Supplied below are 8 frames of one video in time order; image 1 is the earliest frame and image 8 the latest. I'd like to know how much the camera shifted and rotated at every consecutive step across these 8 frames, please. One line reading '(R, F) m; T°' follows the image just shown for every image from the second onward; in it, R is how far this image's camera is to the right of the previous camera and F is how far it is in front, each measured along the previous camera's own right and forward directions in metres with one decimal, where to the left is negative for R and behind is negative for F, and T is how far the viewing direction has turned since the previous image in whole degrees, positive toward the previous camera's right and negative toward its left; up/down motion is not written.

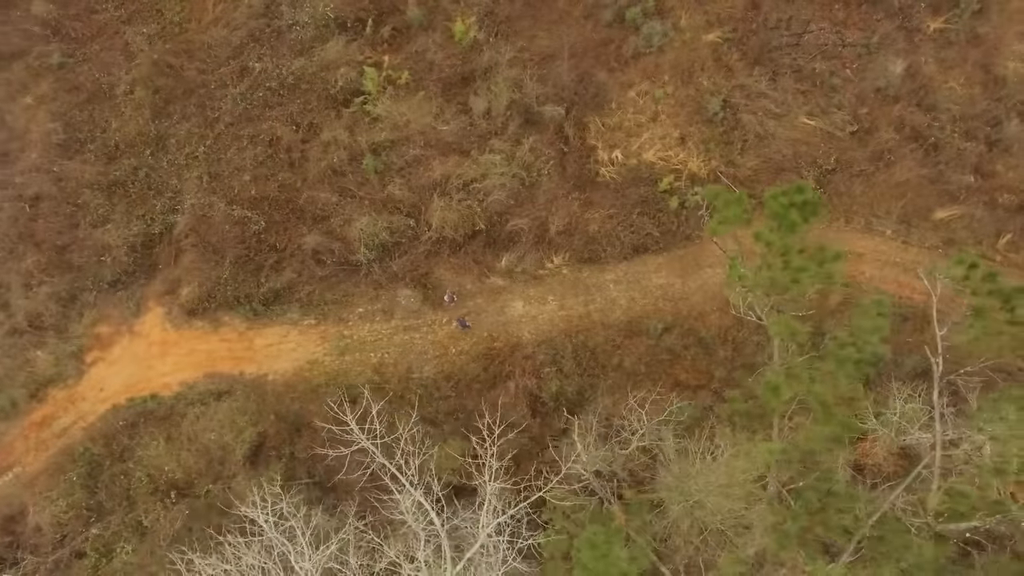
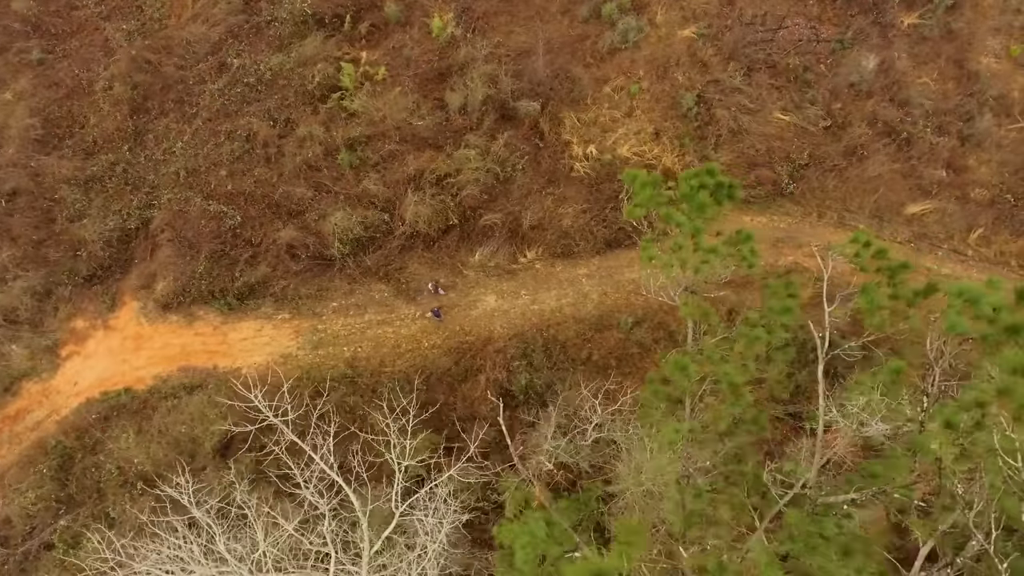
(+0.6, 0.0) m; 0°
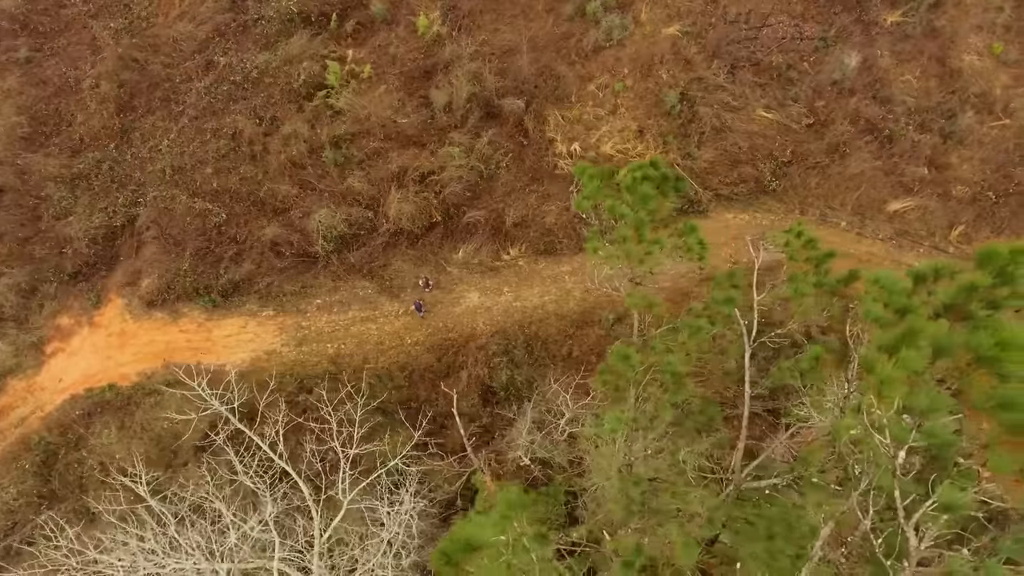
(+0.4, 0.0) m; 0°
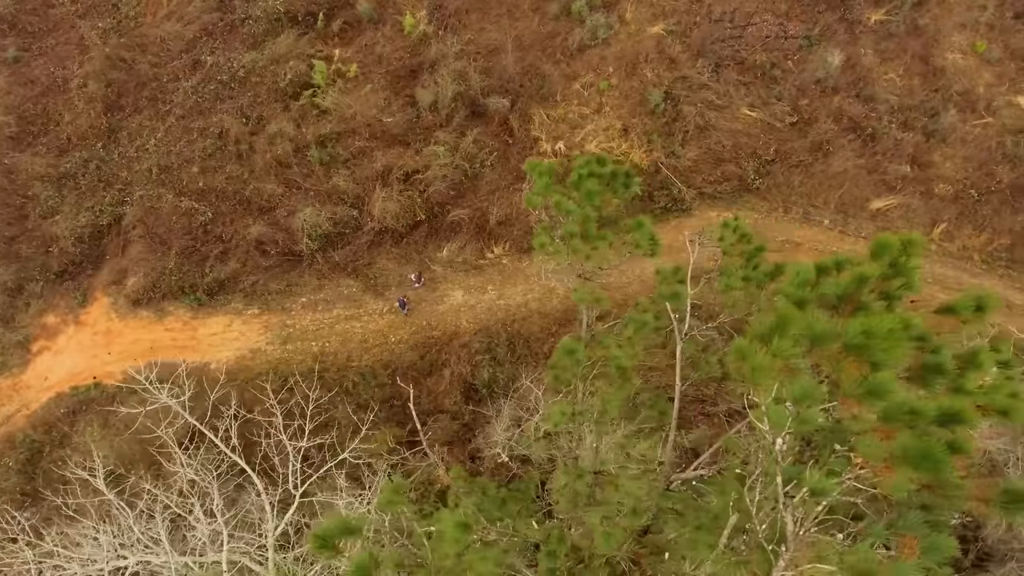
(+0.3, 0.0) m; 0°
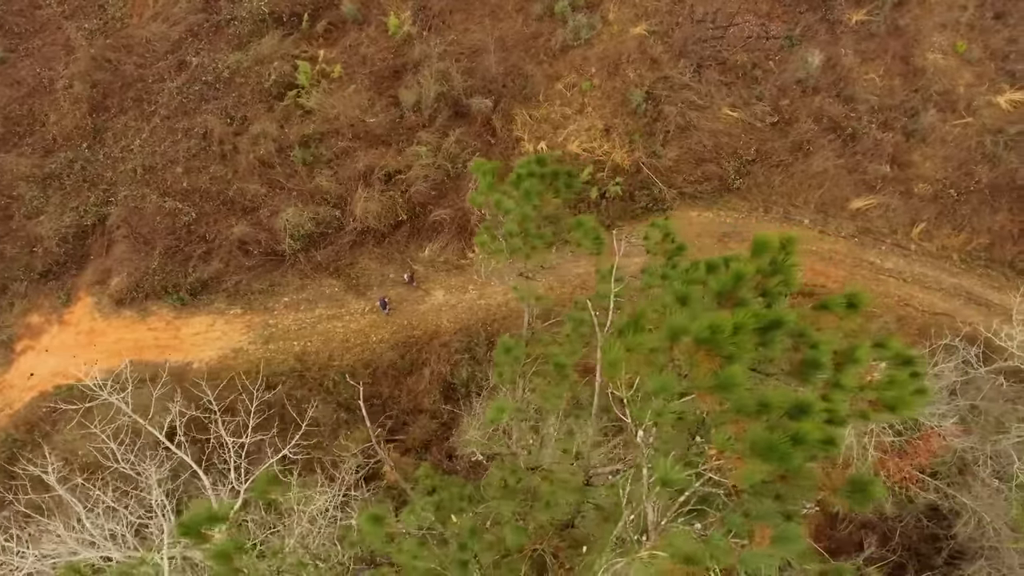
(+0.4, -0.1) m; 0°
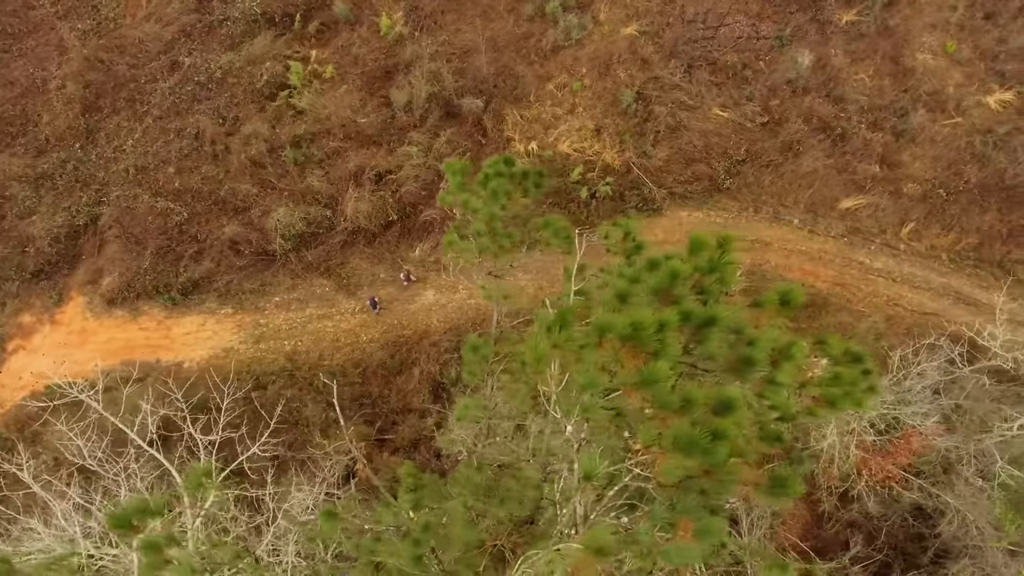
(+0.2, 0.0) m; 0°
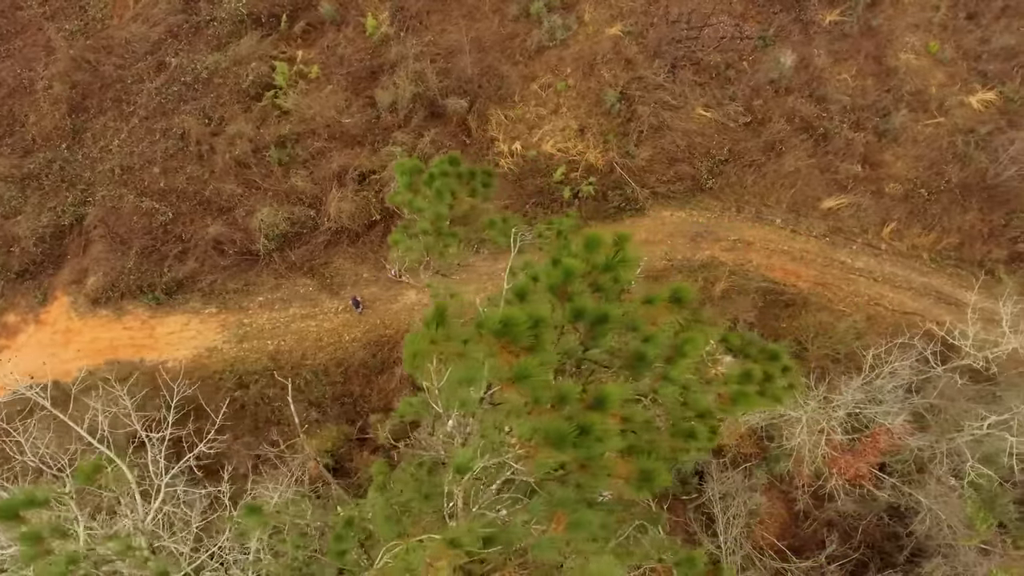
(+0.4, 0.0) m; 0°
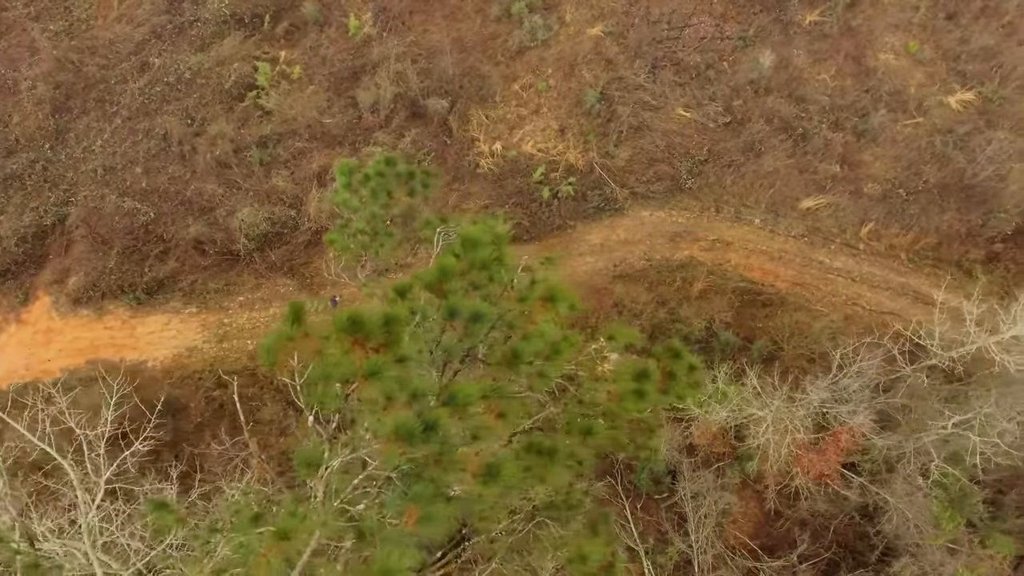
(+0.5, 0.0) m; 0°
